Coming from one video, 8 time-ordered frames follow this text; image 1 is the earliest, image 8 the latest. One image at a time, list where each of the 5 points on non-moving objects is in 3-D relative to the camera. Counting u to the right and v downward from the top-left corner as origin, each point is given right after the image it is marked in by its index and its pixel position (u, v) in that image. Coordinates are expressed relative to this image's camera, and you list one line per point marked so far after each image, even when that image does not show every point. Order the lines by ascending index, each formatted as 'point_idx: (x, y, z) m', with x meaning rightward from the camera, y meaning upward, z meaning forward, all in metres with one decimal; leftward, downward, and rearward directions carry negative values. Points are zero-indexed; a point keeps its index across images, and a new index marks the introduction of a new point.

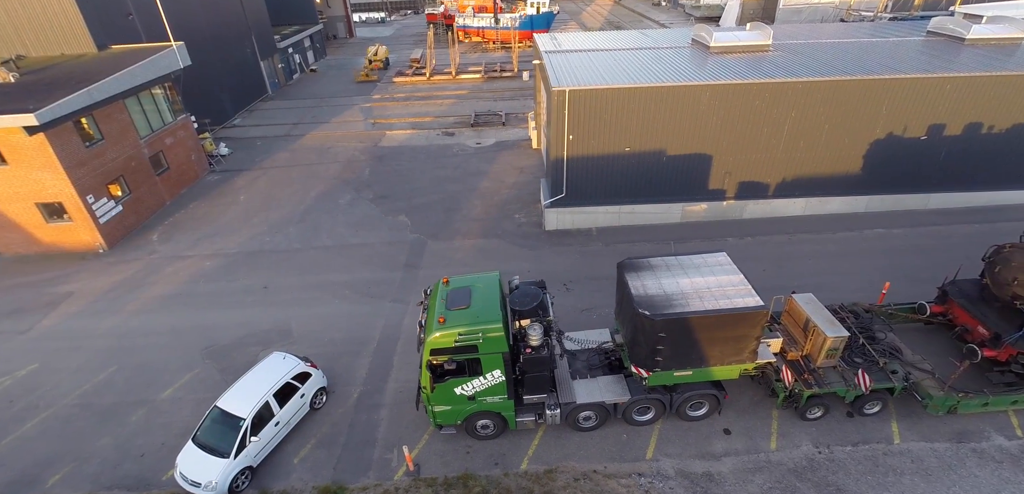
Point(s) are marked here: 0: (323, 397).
0: (-4.8, -3.8, +11.5) m
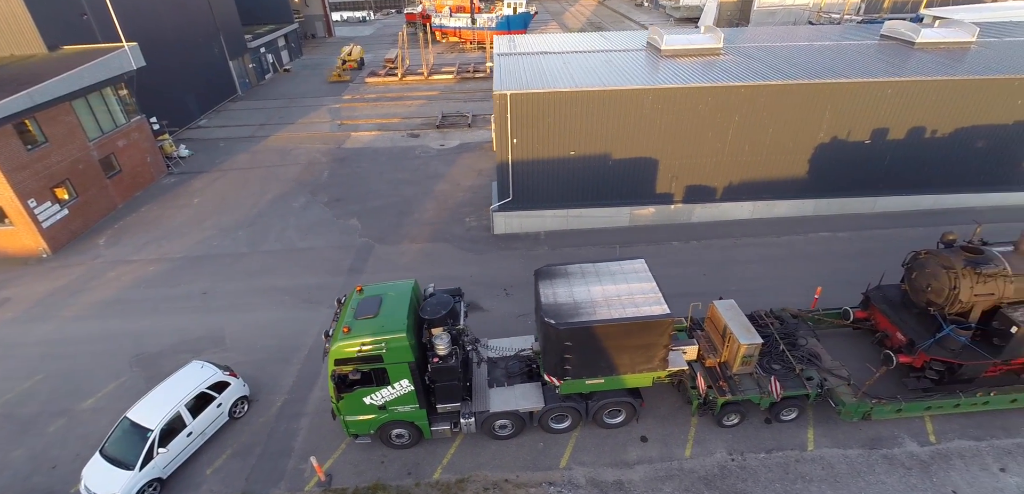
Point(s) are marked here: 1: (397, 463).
0: (-6.7, -3.9, +11.3) m
1: (-2.6, -4.8, +10.1) m
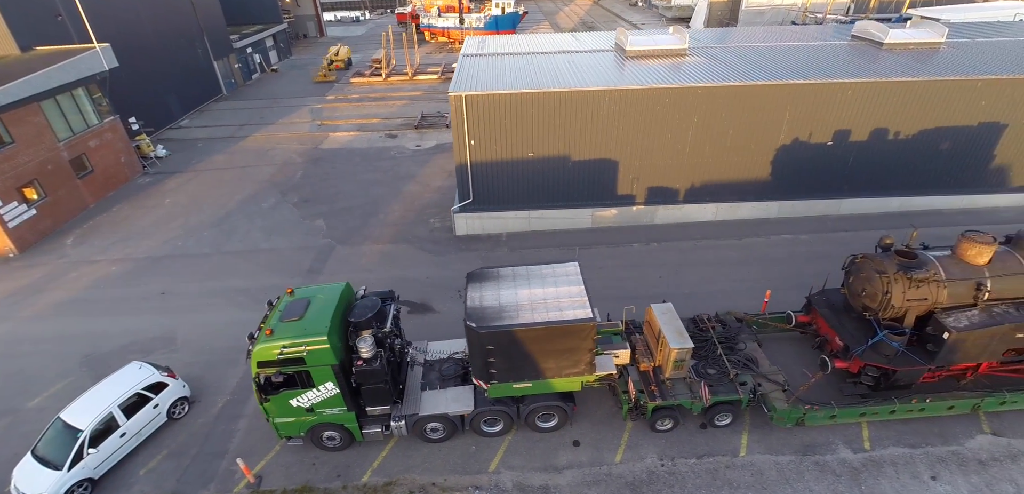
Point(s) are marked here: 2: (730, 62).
0: (-8.2, -4.0, +11.3) m
1: (-4.1, -4.8, +10.0) m
2: (+8.5, +7.3, +17.9) m
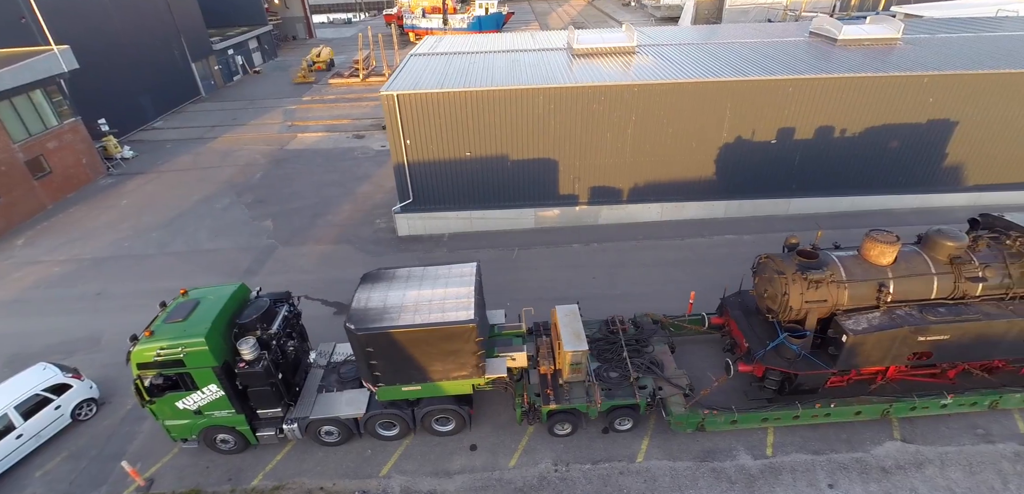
0: (-10.4, -4.0, +11.3) m
1: (-6.3, -4.8, +9.9) m
2: (+6.4, +7.2, +17.6) m
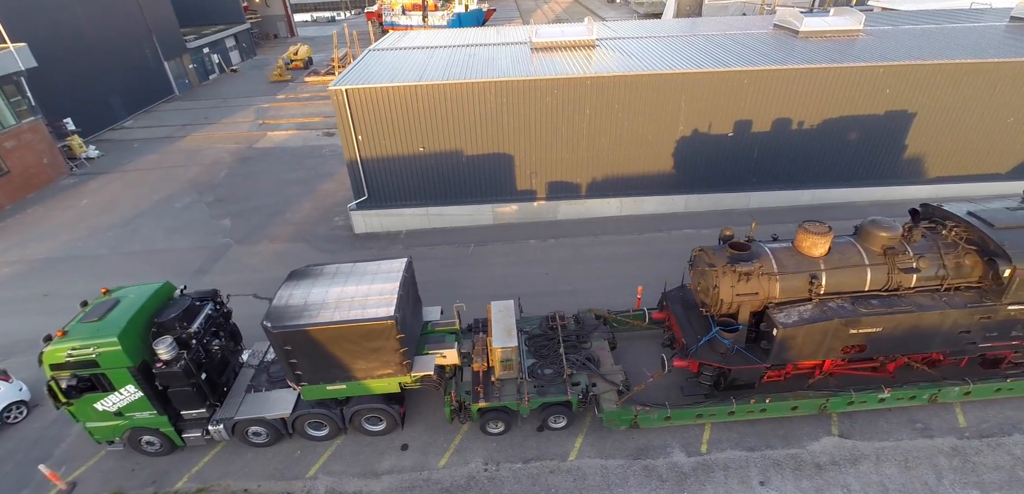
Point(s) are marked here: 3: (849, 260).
0: (-11.9, -4.0, +11.0) m
1: (-7.8, -4.8, +9.7) m
2: (+4.8, +7.4, +17.4) m
3: (+6.6, -0.2, +8.9) m
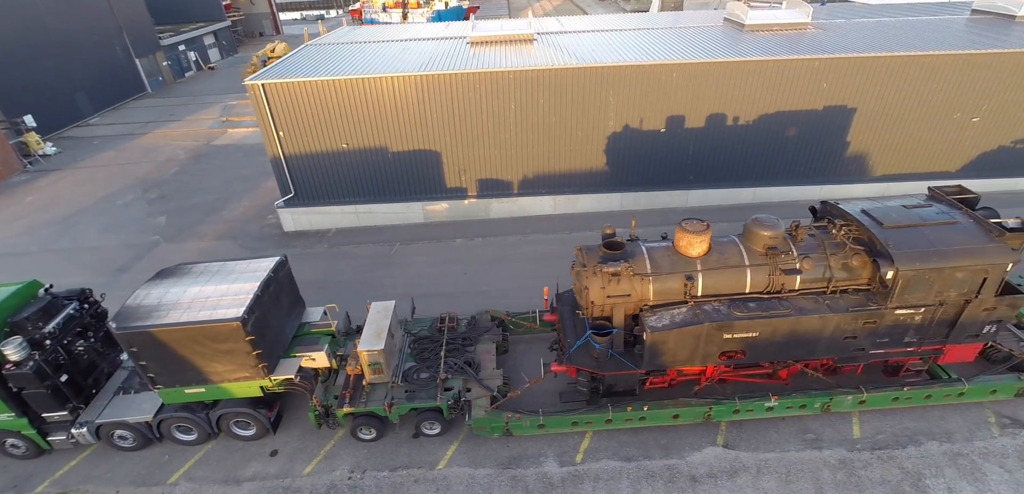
0: (-14.5, -3.9, +10.8) m
1: (-10.4, -4.7, +9.4) m
2: (+2.4, +7.4, +16.9) m
3: (+4.0, -0.2, +8.4) m
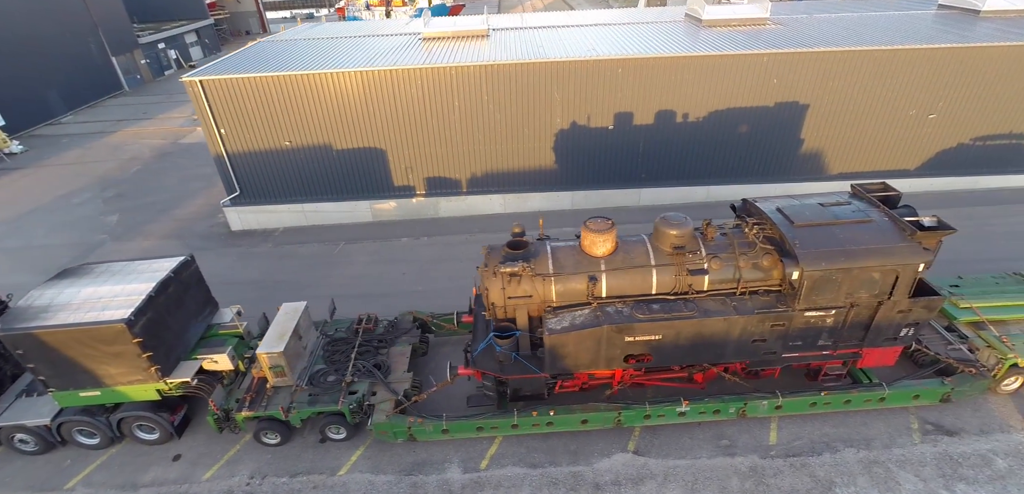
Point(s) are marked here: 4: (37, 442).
0: (-16.3, -3.9, +10.6) m
1: (-12.2, -4.7, +9.2) m
2: (+0.6, +7.5, +16.6) m
3: (+2.2, -0.2, +8.1) m
4: (-9.6, -3.9, +9.2) m
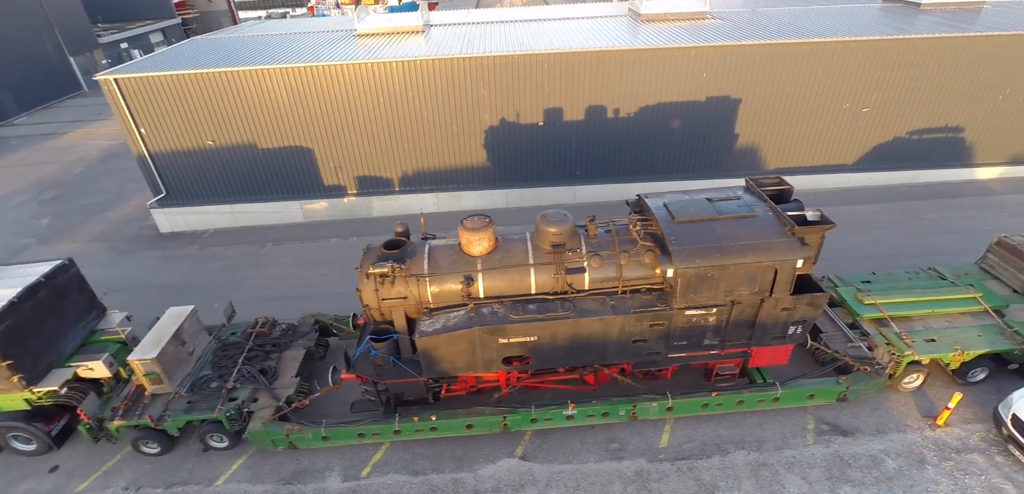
0: (-18.4, -4.0, +10.2) m
1: (-14.3, -4.8, +8.8) m
2: (-1.7, +7.5, +16.3) m
3: (0.0, -0.2, +7.8) m
4: (-11.7, -4.0, +8.8) m
